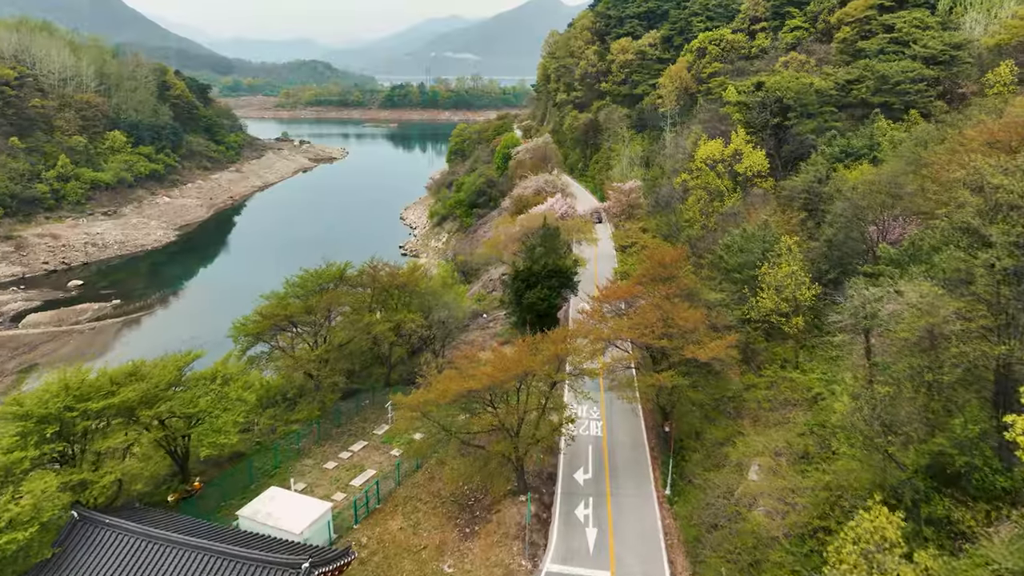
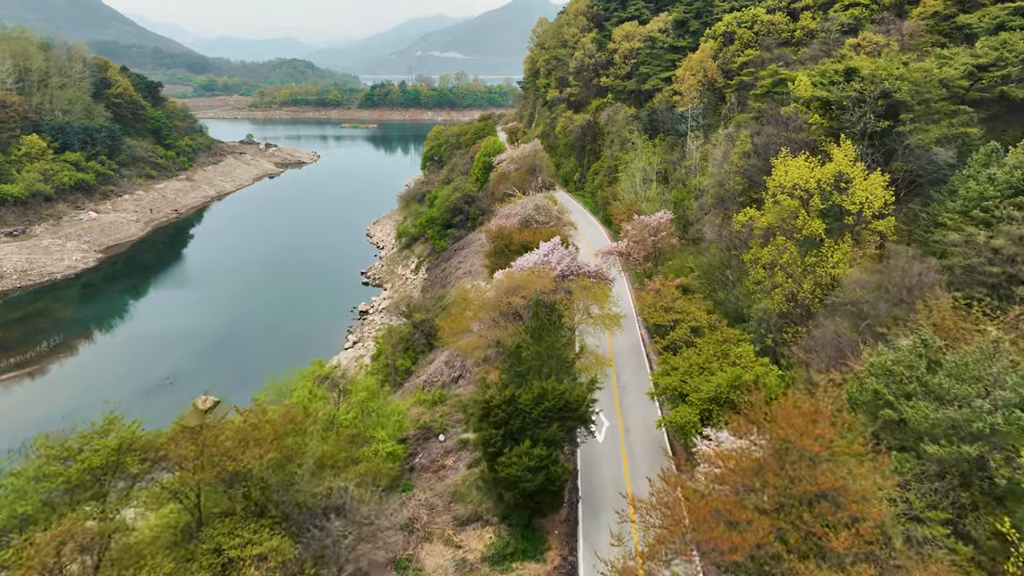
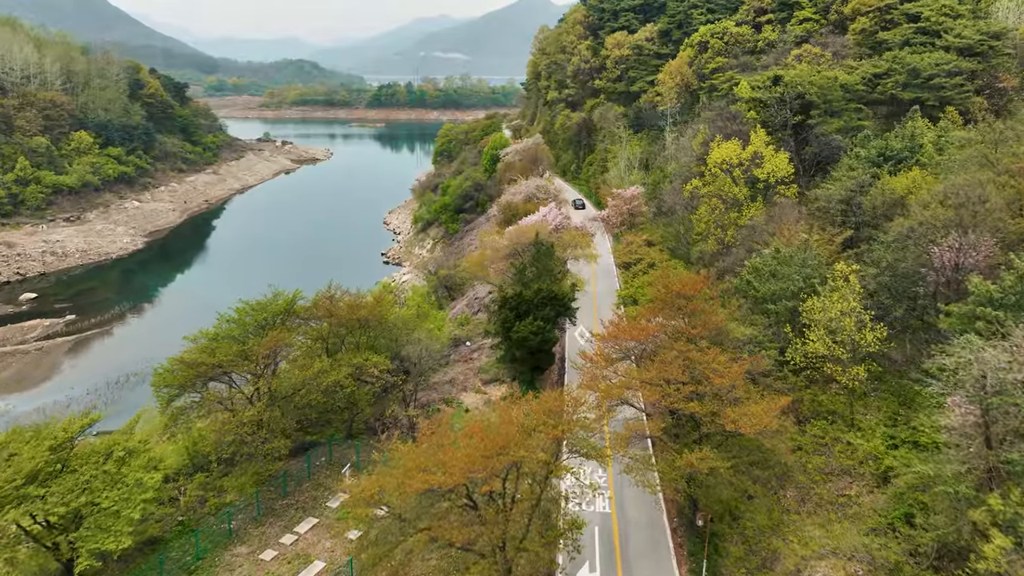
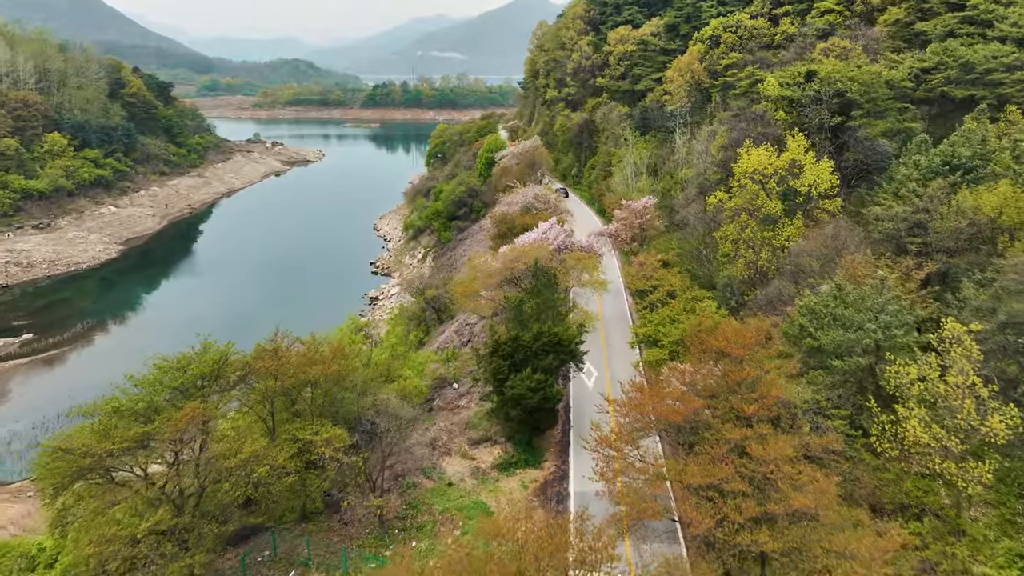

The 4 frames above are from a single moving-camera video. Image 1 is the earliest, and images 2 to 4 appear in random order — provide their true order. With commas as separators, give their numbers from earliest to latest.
3, 4, 2
